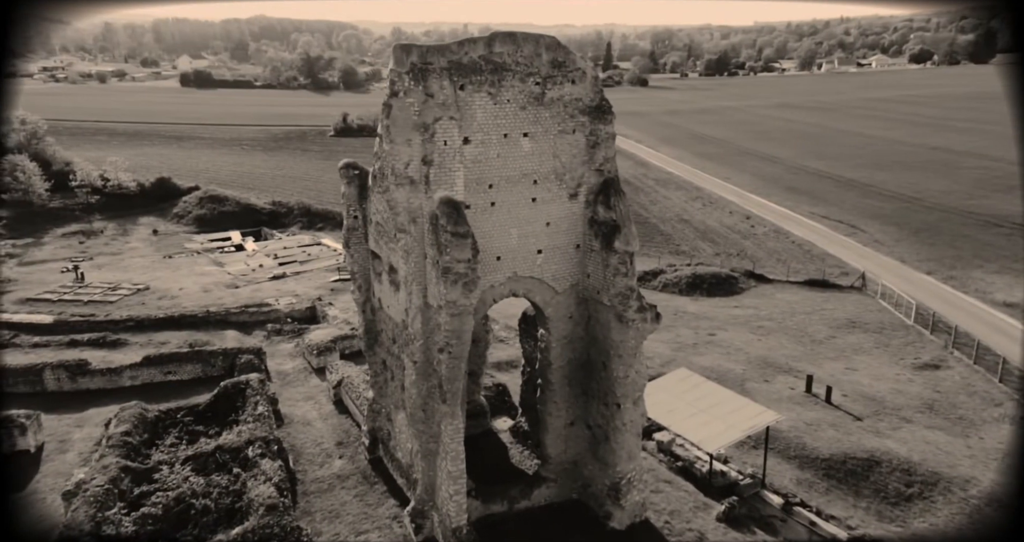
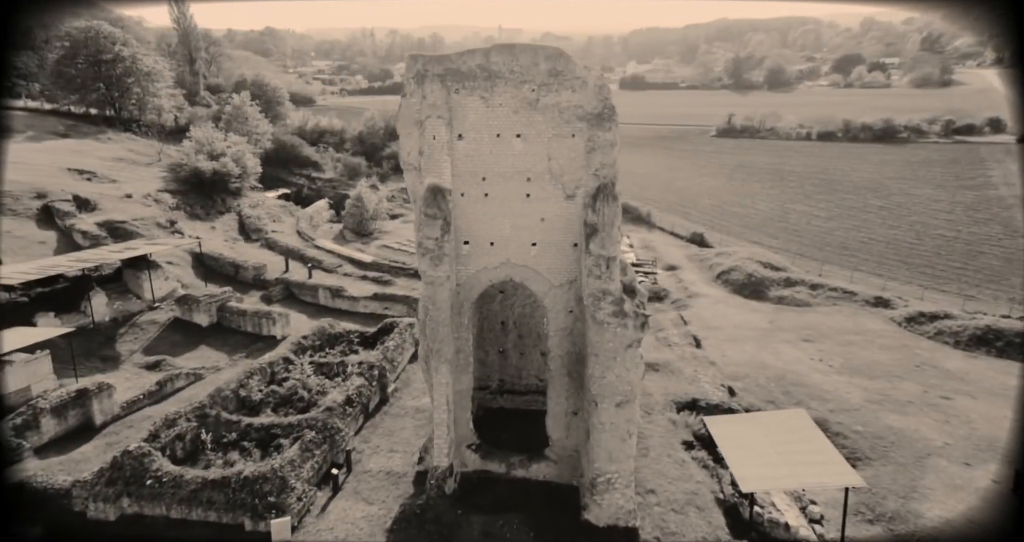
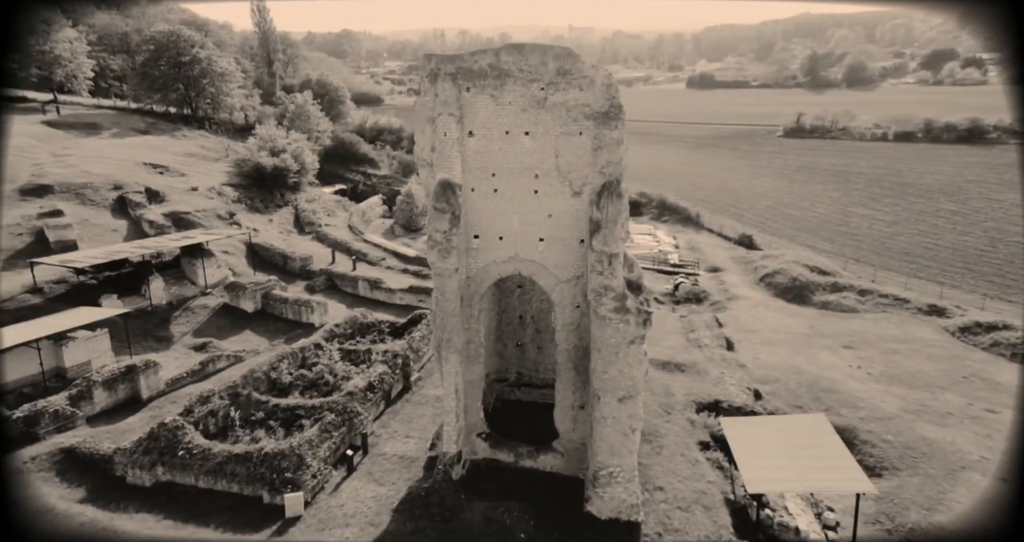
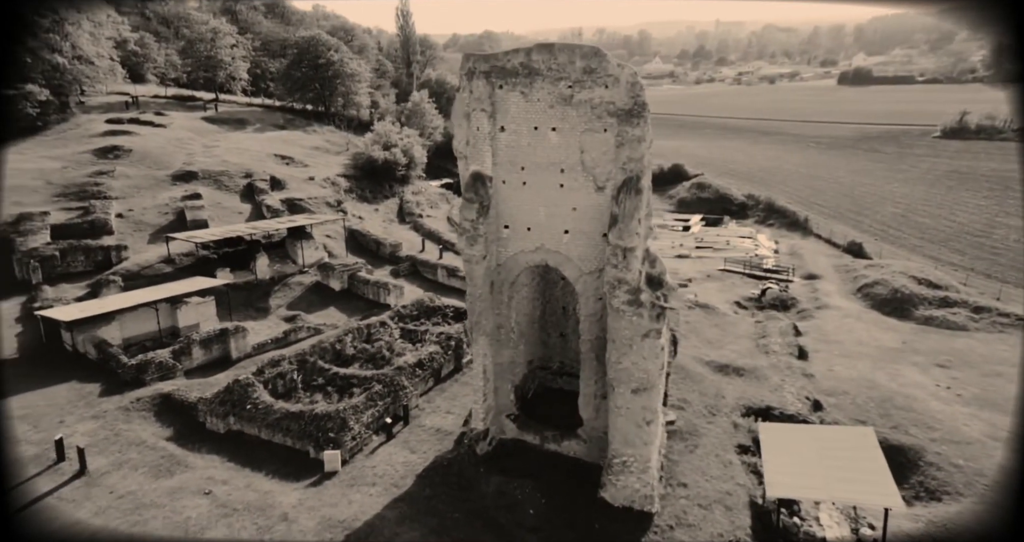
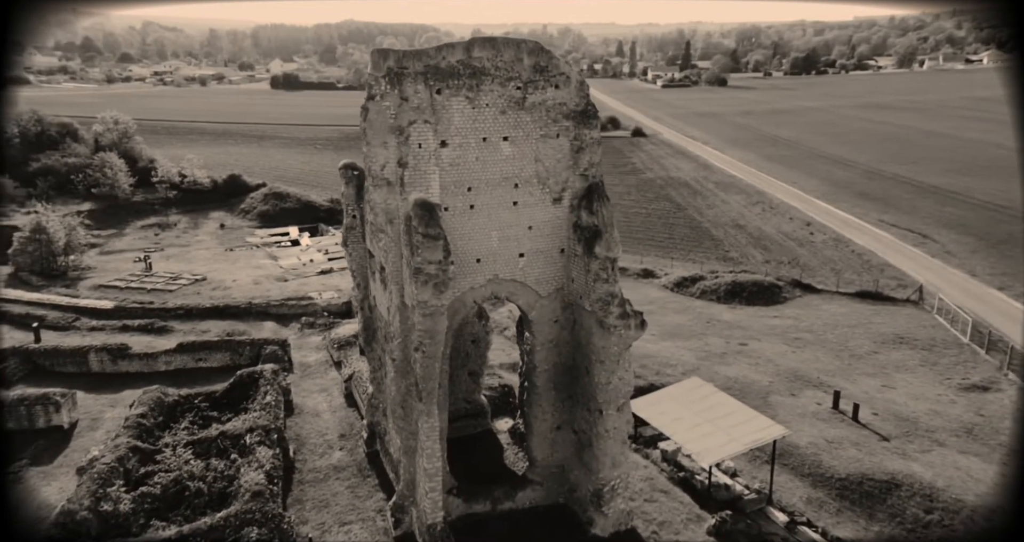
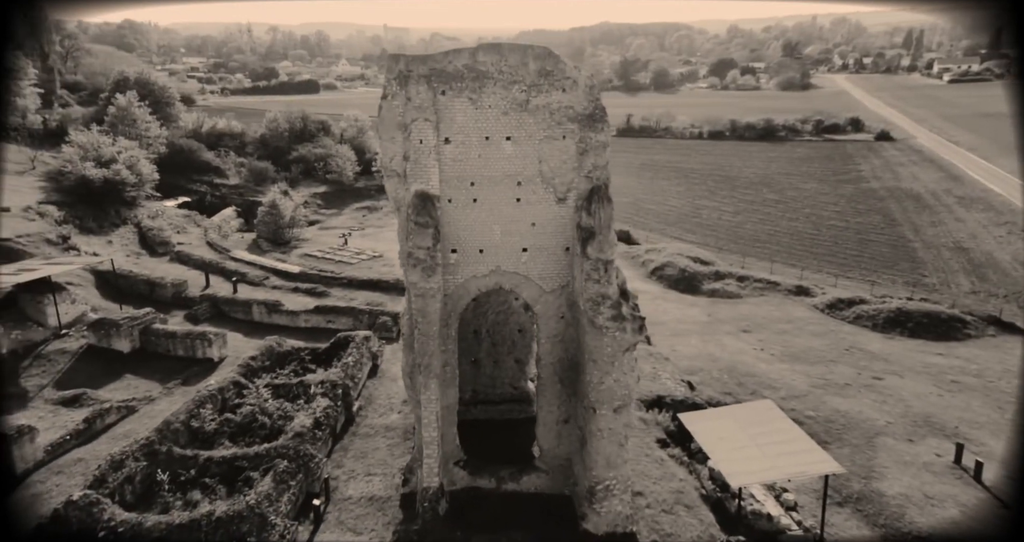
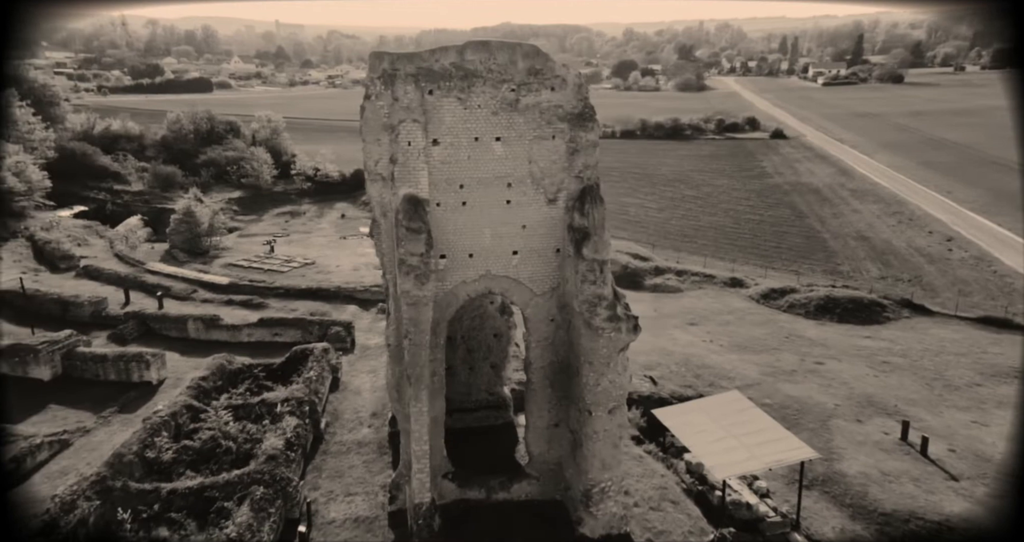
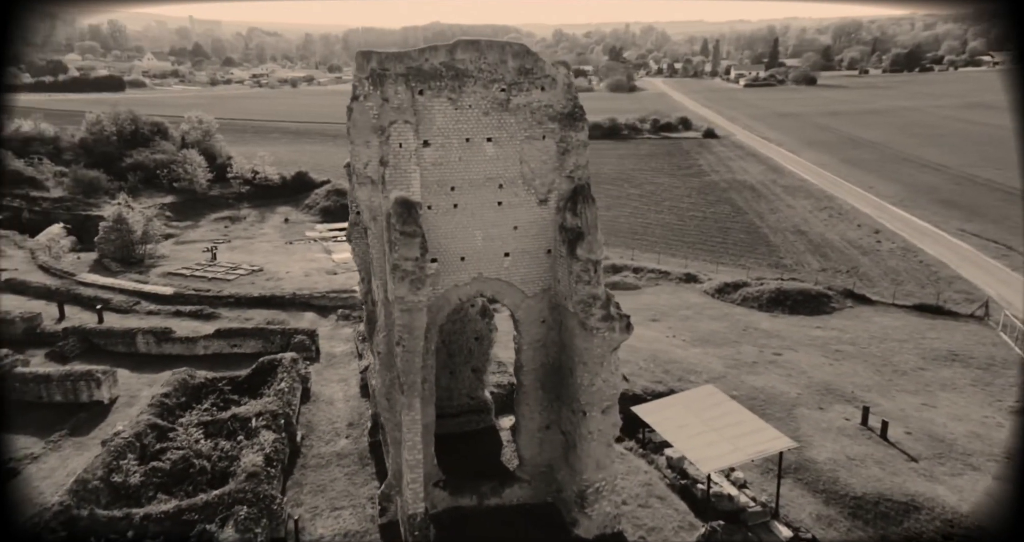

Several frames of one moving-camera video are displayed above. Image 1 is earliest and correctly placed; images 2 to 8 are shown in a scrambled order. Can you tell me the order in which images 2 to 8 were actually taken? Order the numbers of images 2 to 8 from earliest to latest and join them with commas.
5, 8, 7, 6, 2, 3, 4
